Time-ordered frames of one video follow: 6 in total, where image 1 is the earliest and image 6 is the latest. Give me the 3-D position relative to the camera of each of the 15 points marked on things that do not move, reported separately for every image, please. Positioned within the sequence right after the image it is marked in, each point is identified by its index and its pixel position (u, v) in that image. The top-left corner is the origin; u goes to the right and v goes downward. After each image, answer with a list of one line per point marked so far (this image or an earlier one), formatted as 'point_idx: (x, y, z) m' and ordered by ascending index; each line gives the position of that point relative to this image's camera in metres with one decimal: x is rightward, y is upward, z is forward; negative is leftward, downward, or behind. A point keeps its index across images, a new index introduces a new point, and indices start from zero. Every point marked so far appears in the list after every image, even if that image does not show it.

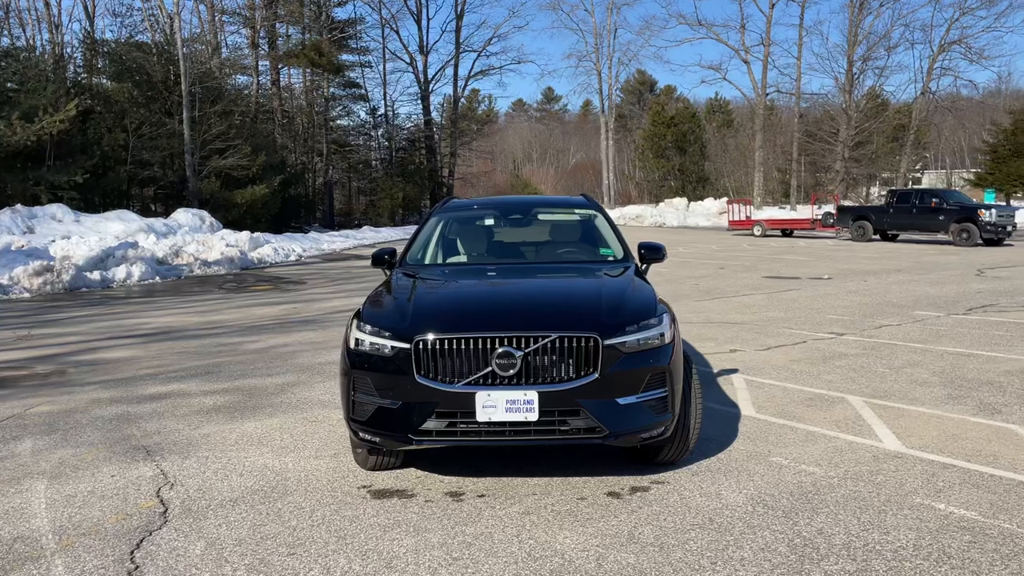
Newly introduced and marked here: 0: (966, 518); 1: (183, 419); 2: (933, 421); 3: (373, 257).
0: (+2.0, -1.0, +3.7) m
1: (-2.5, -1.0, +6.2) m
2: (+2.9, -0.9, +5.6) m
3: (-1.0, +0.2, +5.8) m
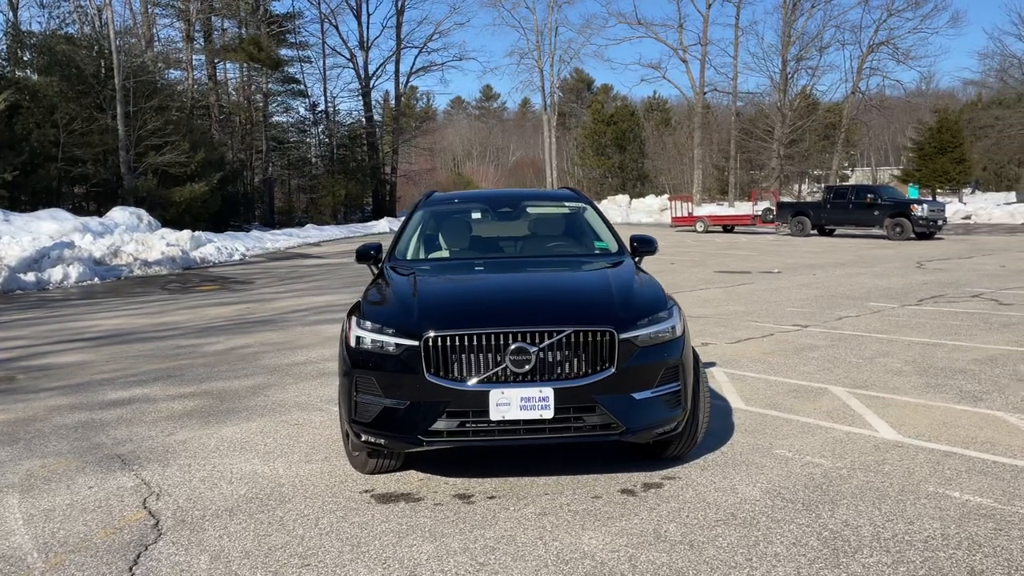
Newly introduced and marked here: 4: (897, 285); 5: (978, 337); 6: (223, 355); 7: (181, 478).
0: (+2.1, -1.0, +3.7) m
1: (-2.5, -1.0, +5.8) m
2: (+2.8, -0.8, +5.6) m
3: (-1.1, +0.2, +5.6) m
4: (+7.6, +0.1, +16.1) m
5: (+5.2, -0.5, +9.2) m
6: (-3.2, -0.7, +9.1) m
7: (-1.8, -1.1, +4.6) m
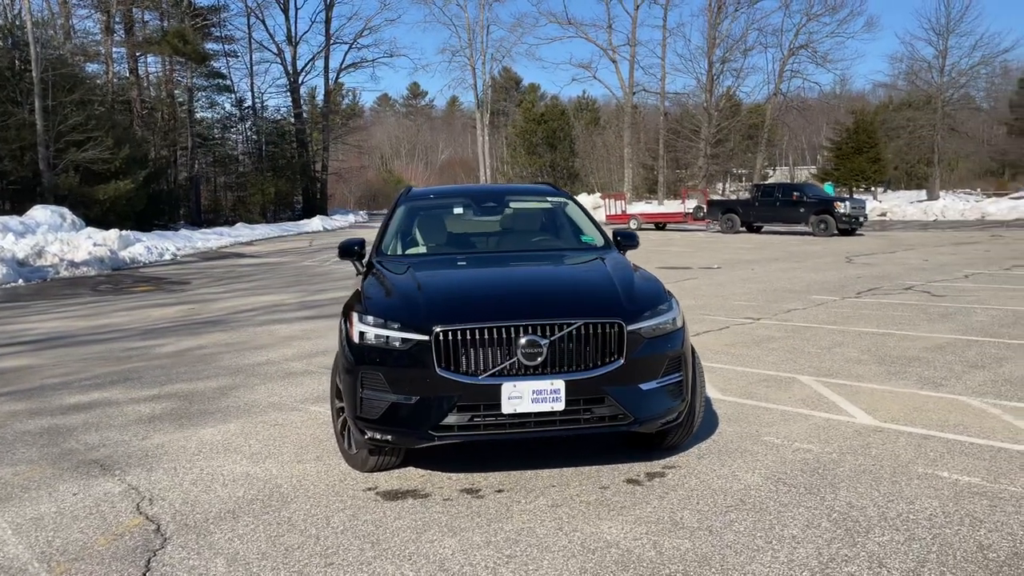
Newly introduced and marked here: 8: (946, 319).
0: (+2.2, -0.9, +3.9) m
1: (-2.7, -1.0, +5.6) m
2: (+2.7, -0.8, +5.9) m
3: (-1.2, +0.3, +5.5) m
4: (+6.6, +0.2, +16.8) m
5: (+4.8, -0.4, +9.6) m
6: (-3.6, -0.7, +8.8) m
7: (-1.8, -1.0, +4.4) m
8: (+5.4, -0.4, +10.1) m
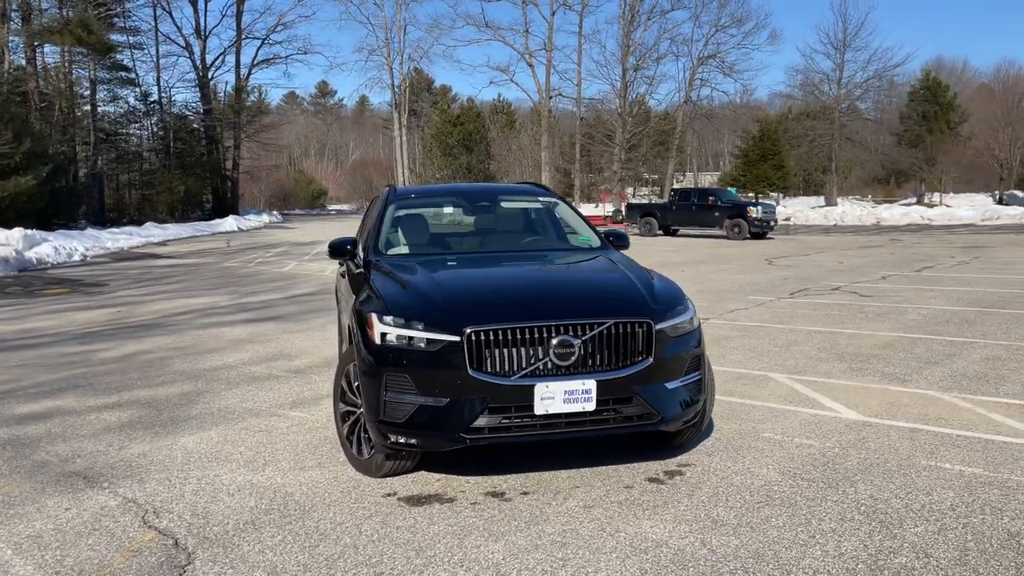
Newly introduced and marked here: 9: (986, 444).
0: (+2.3, -0.9, +4.1) m
1: (-2.7, -1.0, +5.3) m
2: (+2.6, -0.8, +6.1) m
3: (-1.2, +0.3, +5.4) m
4: (+5.3, +0.2, +17.3) m
5: (+4.3, -0.5, +10.1) m
6: (-3.9, -0.8, +8.3) m
7: (-1.7, -1.0, +4.2) m
8: (+4.8, -0.4, +10.6) m
9: (+2.7, -0.9, +4.6) m
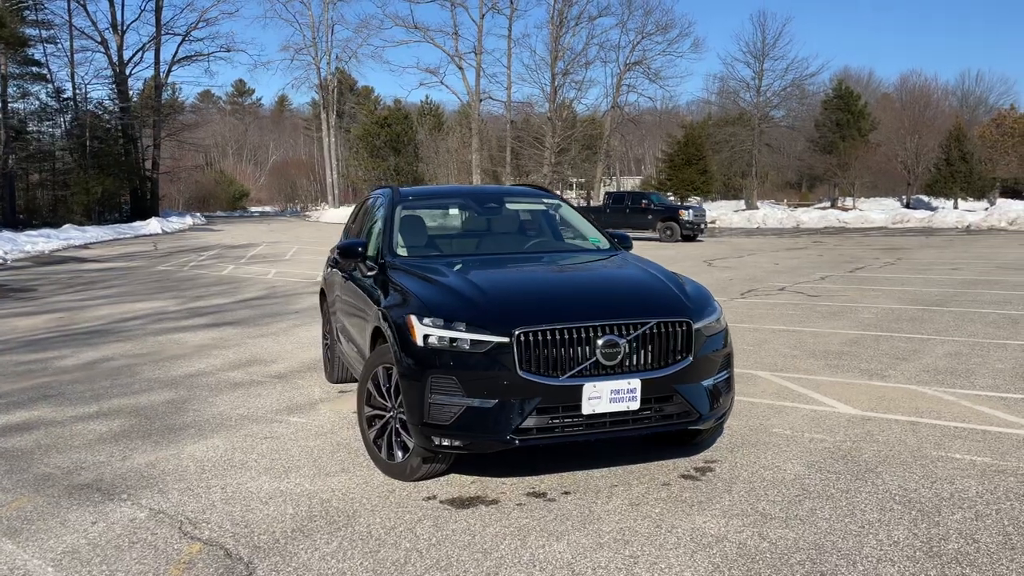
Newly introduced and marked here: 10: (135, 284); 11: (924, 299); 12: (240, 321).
0: (+2.5, -0.9, +4.3) m
1: (-2.6, -1.0, +5.1) m
2: (+2.6, -0.8, +6.4) m
3: (-1.1, +0.2, +5.3) m
4: (+4.3, +0.1, +17.8) m
5: (+3.9, -0.5, +10.4) m
6: (-4.1, -0.8, +8.0) m
7: (-1.5, -1.1, +4.0) m
8: (+4.4, -0.4, +11.0) m
9: (+2.8, -0.9, +4.9) m
10: (-8.6, +0.1, +18.8) m
11: (+6.5, -0.2, +13.0) m
12: (-3.9, -0.5, +11.8) m
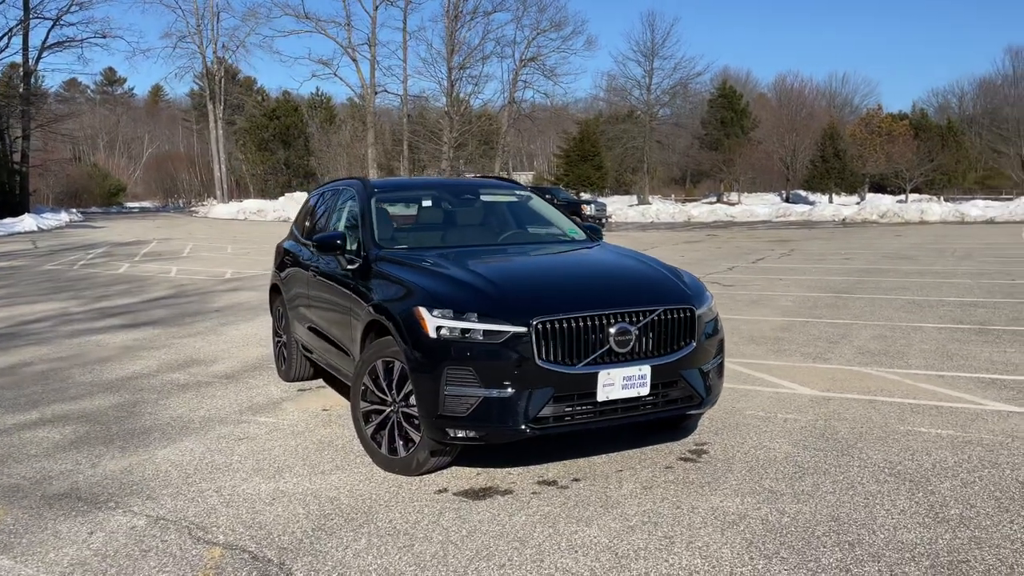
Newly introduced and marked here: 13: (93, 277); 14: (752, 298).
0: (+2.5, -0.8, +4.7) m
1: (-2.6, -1.0, +4.7) m
2: (+2.3, -0.7, +6.7) m
3: (-1.2, +0.3, +5.1) m
4: (+2.5, +0.3, +18.2) m
5: (+3.1, -0.3, +10.9) m
6: (-4.5, -0.8, +7.4) m
7: (-1.5, -1.0, +3.8) m
8: (+3.5, -0.2, +11.6) m
9: (+2.7, -0.8, +5.2) m
10: (-10.4, +0.1, +17.5) m
11: (+5.3, 0.0, +13.8) m
12: (-4.8, -0.4, +11.3) m
13: (-9.6, +0.3, +19.0) m
14: (+3.6, -0.2, +12.4) m
